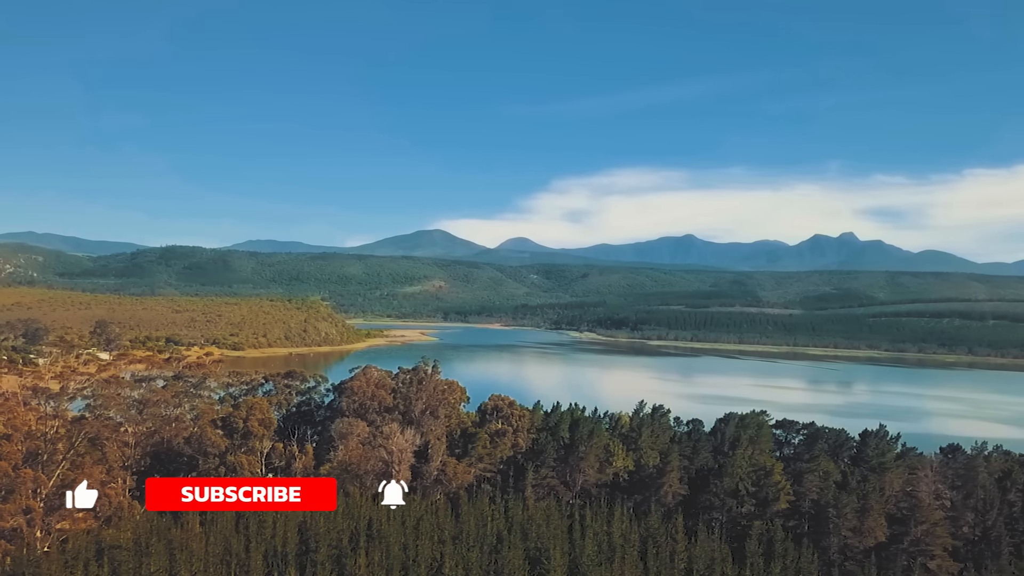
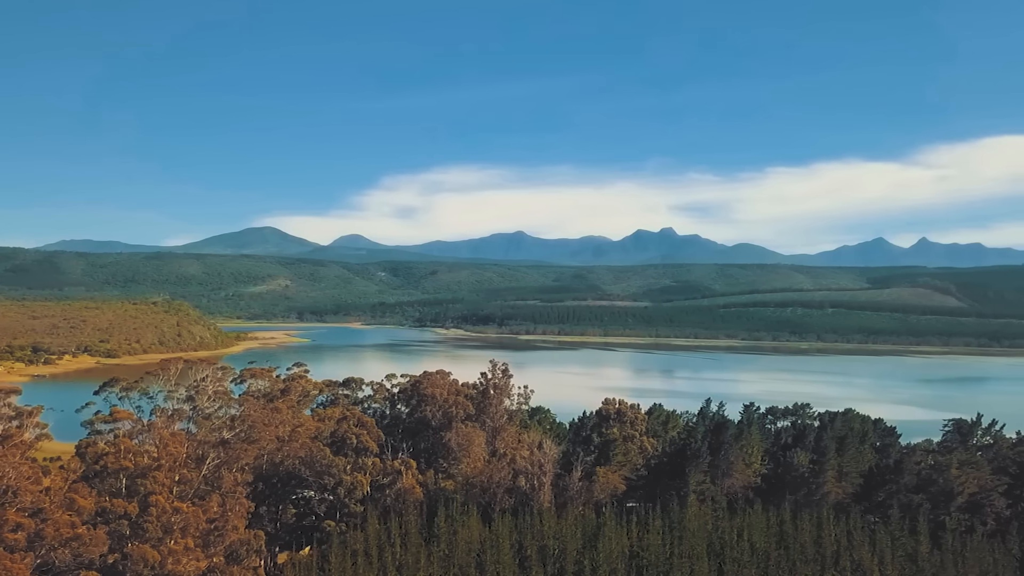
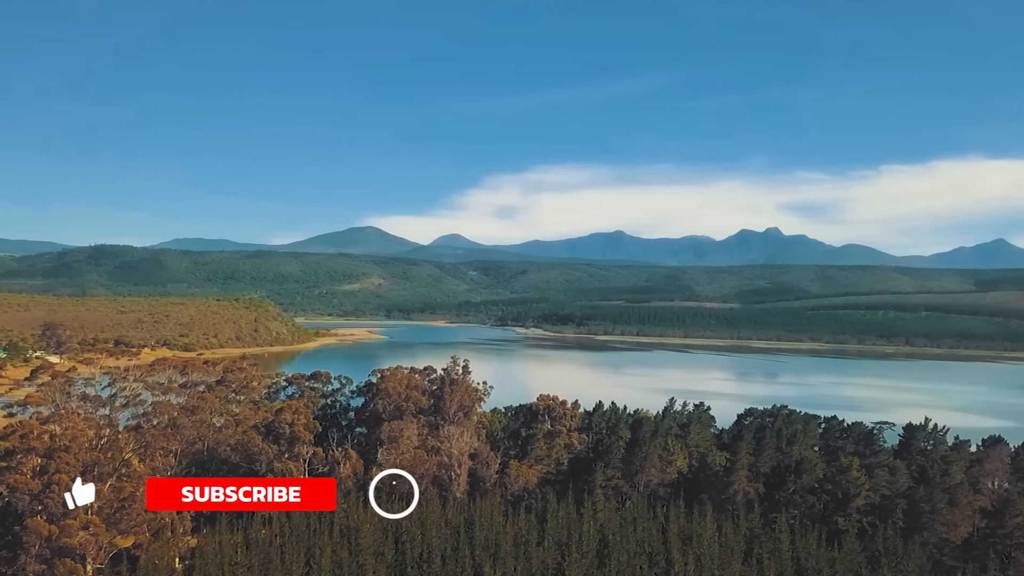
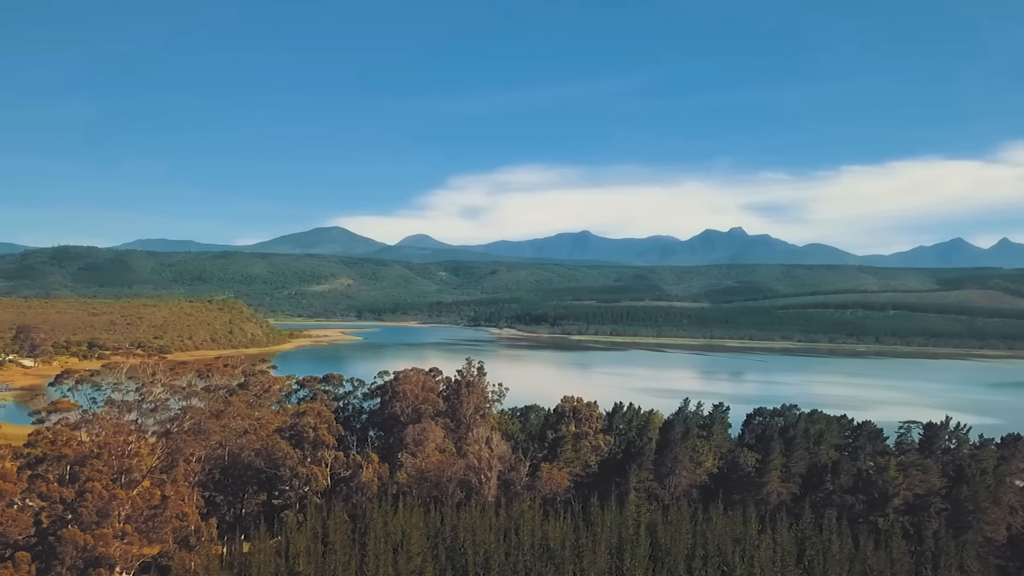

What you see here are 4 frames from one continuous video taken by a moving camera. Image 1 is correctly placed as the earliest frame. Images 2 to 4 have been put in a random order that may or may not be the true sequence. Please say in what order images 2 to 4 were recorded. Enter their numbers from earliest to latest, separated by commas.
3, 4, 2
